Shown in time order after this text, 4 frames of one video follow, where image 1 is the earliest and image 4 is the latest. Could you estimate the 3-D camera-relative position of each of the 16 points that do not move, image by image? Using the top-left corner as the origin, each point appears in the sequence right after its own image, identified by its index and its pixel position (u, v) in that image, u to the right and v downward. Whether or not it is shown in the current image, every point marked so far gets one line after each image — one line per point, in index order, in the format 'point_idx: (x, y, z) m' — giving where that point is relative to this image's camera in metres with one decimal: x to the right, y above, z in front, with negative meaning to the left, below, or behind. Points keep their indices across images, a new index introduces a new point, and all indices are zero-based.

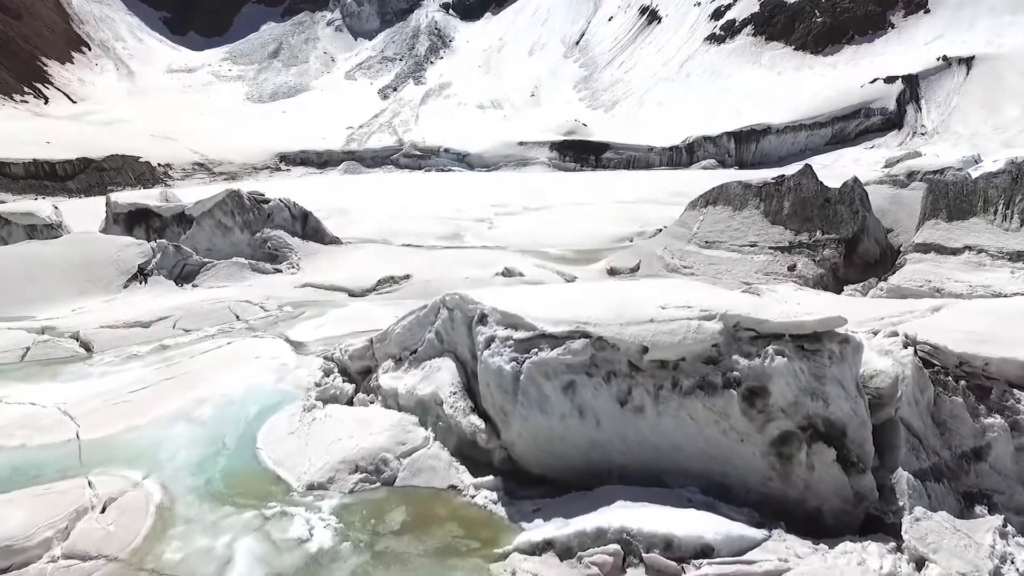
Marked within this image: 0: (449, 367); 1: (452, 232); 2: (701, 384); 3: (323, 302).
0: (-0.4, -0.5, +3.8) m
1: (-1.2, +1.2, +12.5) m
2: (+0.9, -0.5, +2.9) m
3: (-2.2, -0.2, +7.2) m
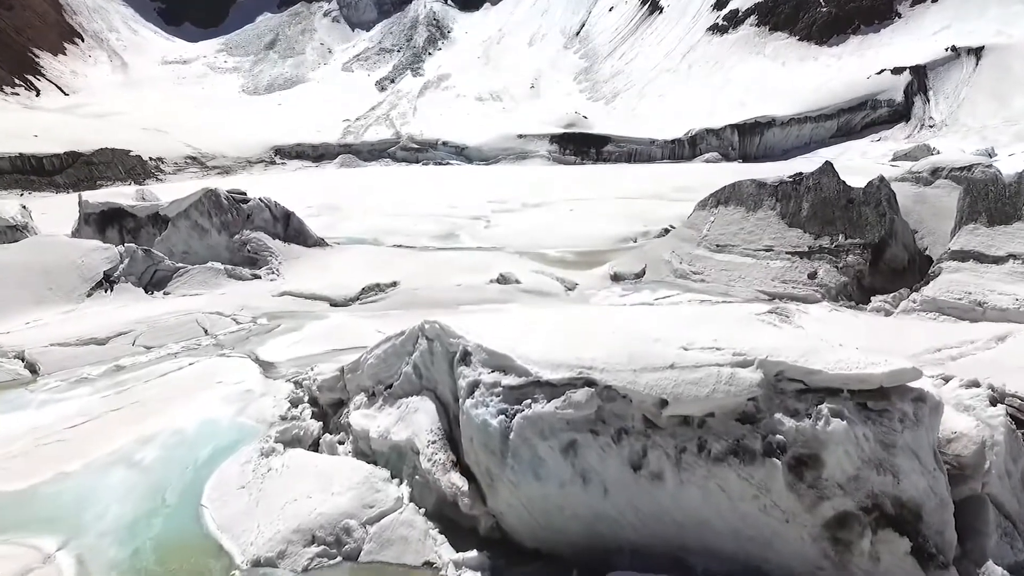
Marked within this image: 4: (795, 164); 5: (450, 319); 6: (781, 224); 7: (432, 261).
0: (-0.4, -0.6, +3.2) m
1: (-1.3, +1.1, +11.9) m
2: (+0.9, -0.6, +2.3) m
3: (-2.3, -0.3, +6.6) m
4: (+7.8, +3.5, +16.8) m
5: (-0.3, -0.2, +3.2) m
6: (+3.2, +0.8, +7.2) m
7: (-1.2, +0.4, +8.8) m
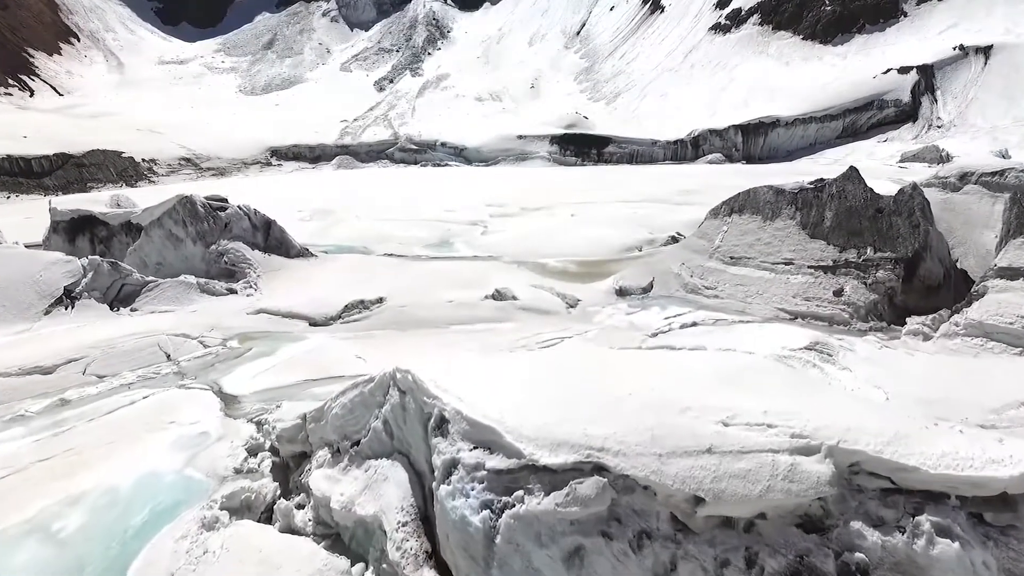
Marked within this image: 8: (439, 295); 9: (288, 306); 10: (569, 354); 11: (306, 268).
0: (-0.5, -0.8, +2.6) m
1: (-1.3, +0.9, +11.3) m
2: (+0.8, -0.8, +1.7) m
3: (-2.3, -0.5, +6.0) m
4: (+7.8, +3.3, +16.2) m
5: (-0.4, -0.3, +2.6) m
6: (+3.1, +0.6, +6.6) m
7: (-1.2, +0.2, +8.2) m
8: (-0.8, -0.1, +6.9) m
9: (-2.4, -0.2, +6.6) m
10: (+0.3, -0.3, +3.1) m
11: (-2.8, +0.3, +8.2) m
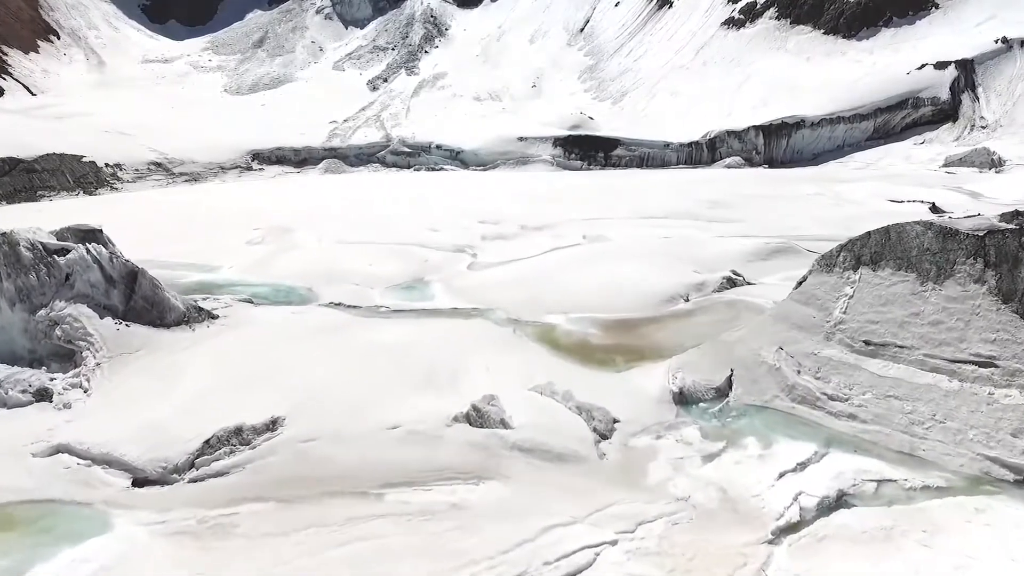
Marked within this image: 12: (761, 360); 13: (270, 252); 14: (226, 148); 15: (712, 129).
0: (-0.6, -1.6, -0.2) m
1: (-1.4, +0.2, +8.5) m
2: (+0.7, -1.5, -1.1) m
3: (-2.4, -1.2, +3.2) m
4: (+7.8, +2.5, +13.4) m
5: (-0.5, -1.1, -0.2) m
6: (+3.1, -0.2, +3.7) m
7: (-1.3, -0.5, +5.4) m
8: (-0.9, -0.8, +4.1) m
9: (-2.5, -0.9, +3.8) m
10: (+0.2, -1.1, +0.3) m
11: (-2.8, -0.5, +5.3) m
12: (+1.8, -0.6, +4.4) m
13: (-4.2, +0.6, +10.3) m
14: (-9.1, +4.1, +18.0) m
15: (+5.6, +4.0, +15.6) m
